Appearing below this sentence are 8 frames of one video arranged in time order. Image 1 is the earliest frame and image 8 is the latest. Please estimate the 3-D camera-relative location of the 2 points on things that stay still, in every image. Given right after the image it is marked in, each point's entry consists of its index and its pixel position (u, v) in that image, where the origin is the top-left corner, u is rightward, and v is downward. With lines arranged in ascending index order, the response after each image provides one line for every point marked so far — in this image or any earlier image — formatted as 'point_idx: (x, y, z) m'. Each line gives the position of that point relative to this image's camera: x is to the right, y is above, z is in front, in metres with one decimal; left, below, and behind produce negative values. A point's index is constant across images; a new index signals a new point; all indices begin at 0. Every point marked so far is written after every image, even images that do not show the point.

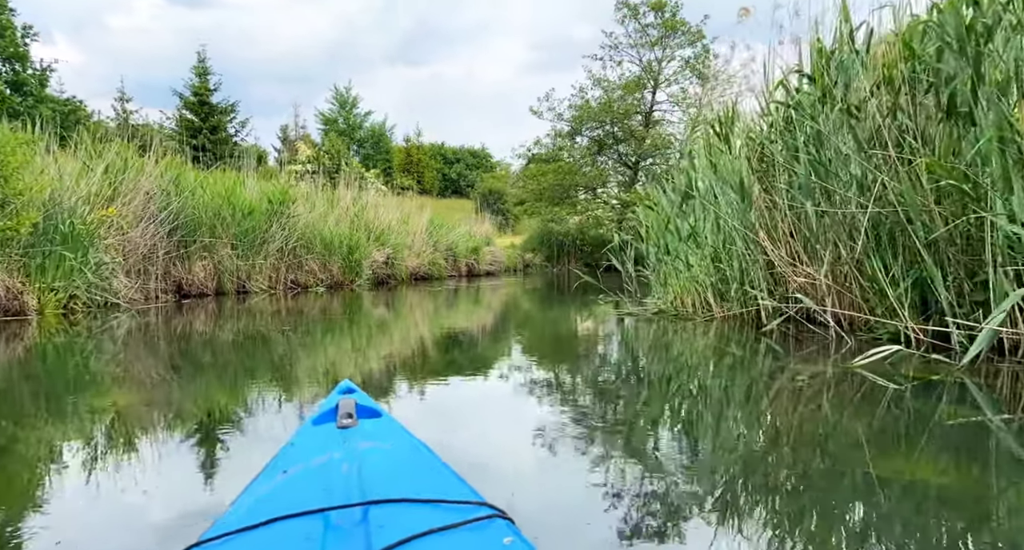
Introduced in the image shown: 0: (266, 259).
0: (-2.4, +0.2, +8.4) m
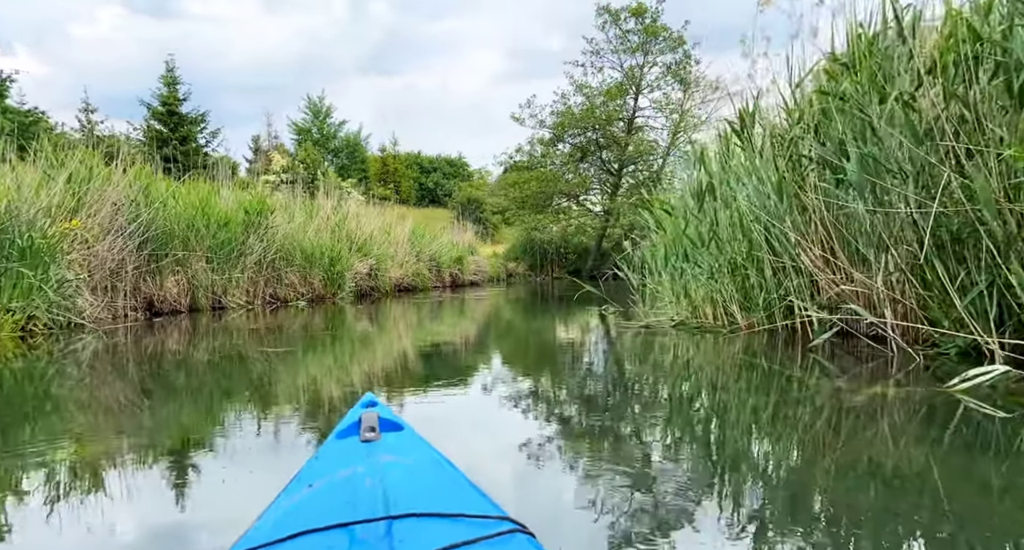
0: (-2.6, 0.0, +8.1) m
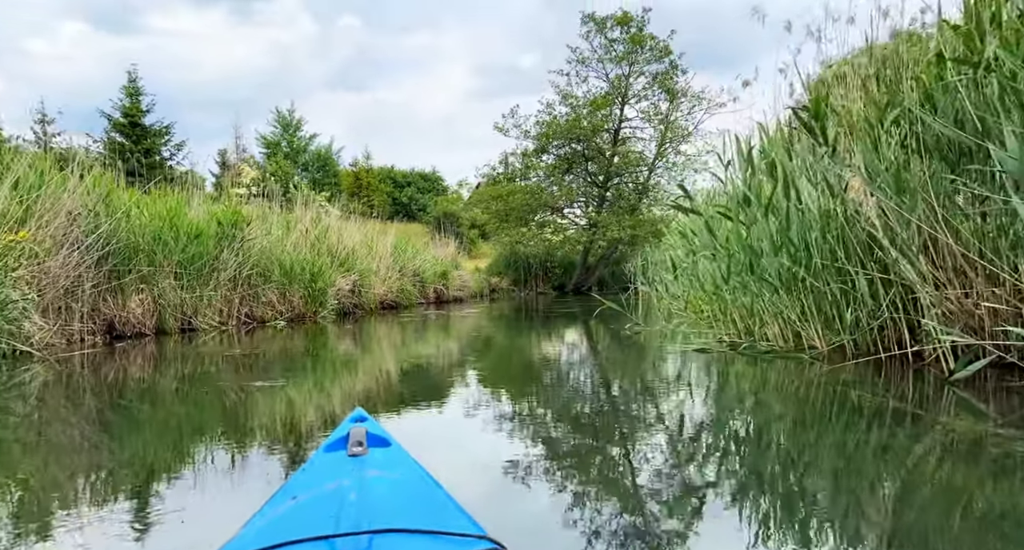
0: (-2.7, -0.1, +7.6) m
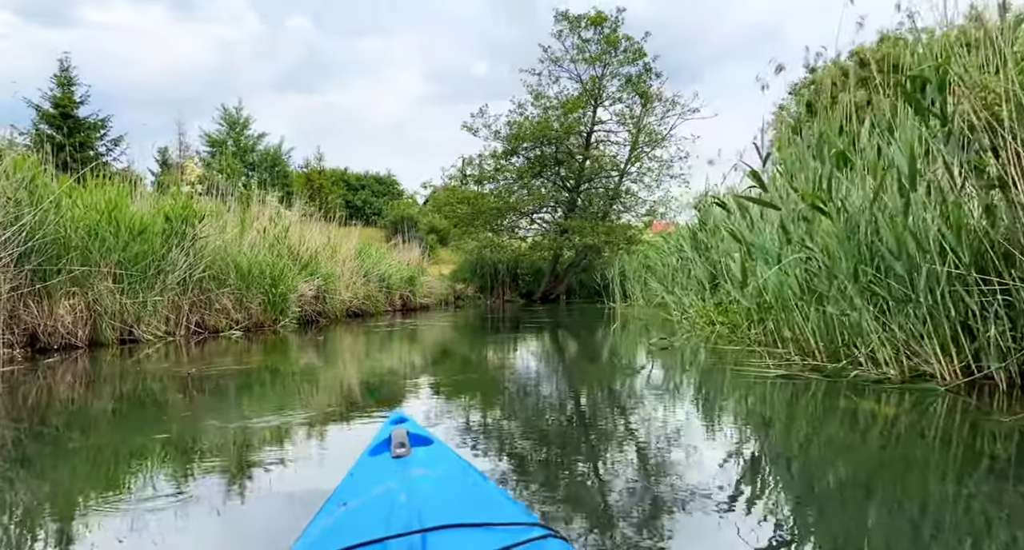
0: (-3.0, -0.2, +7.0) m
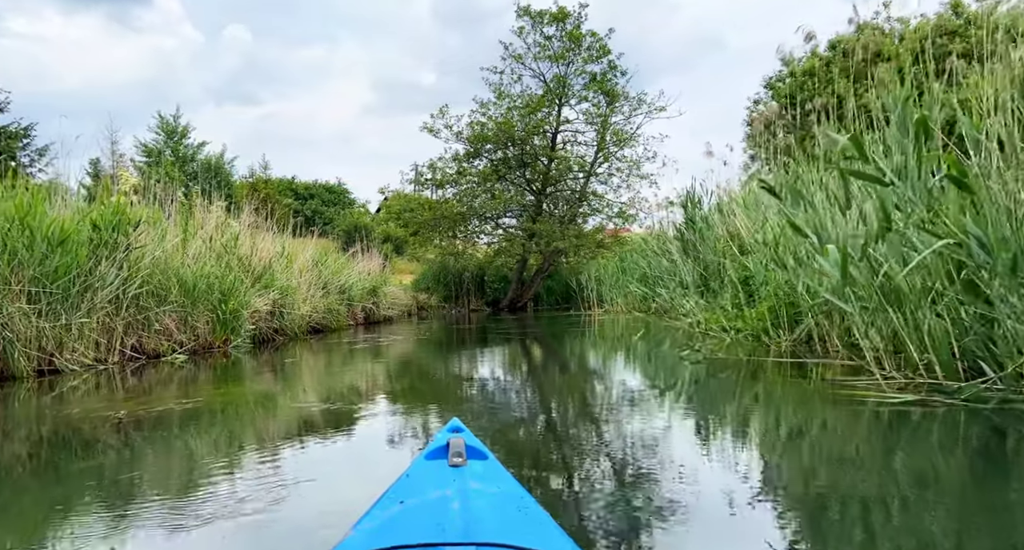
0: (-3.2, -0.3, +6.3) m
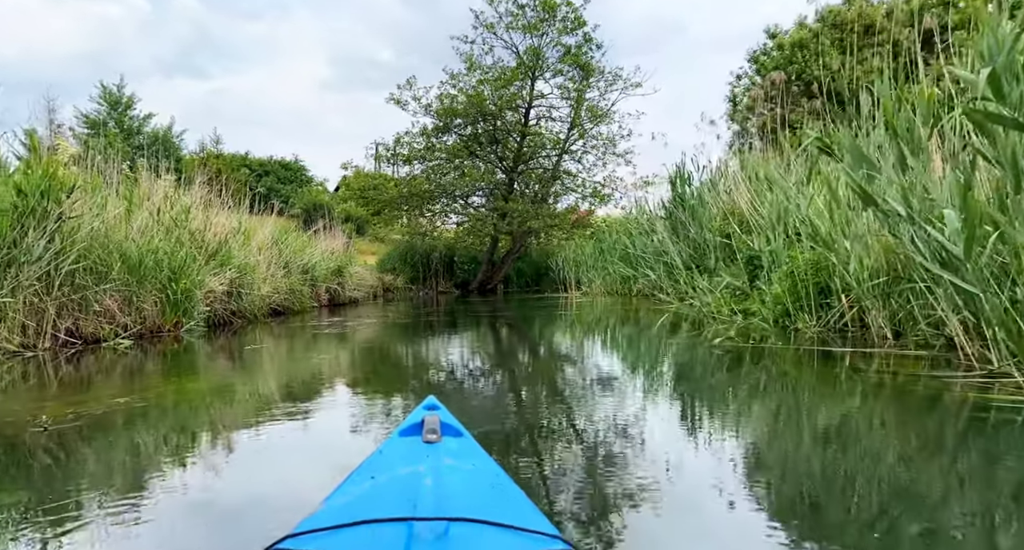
0: (-3.4, -0.1, +5.8) m
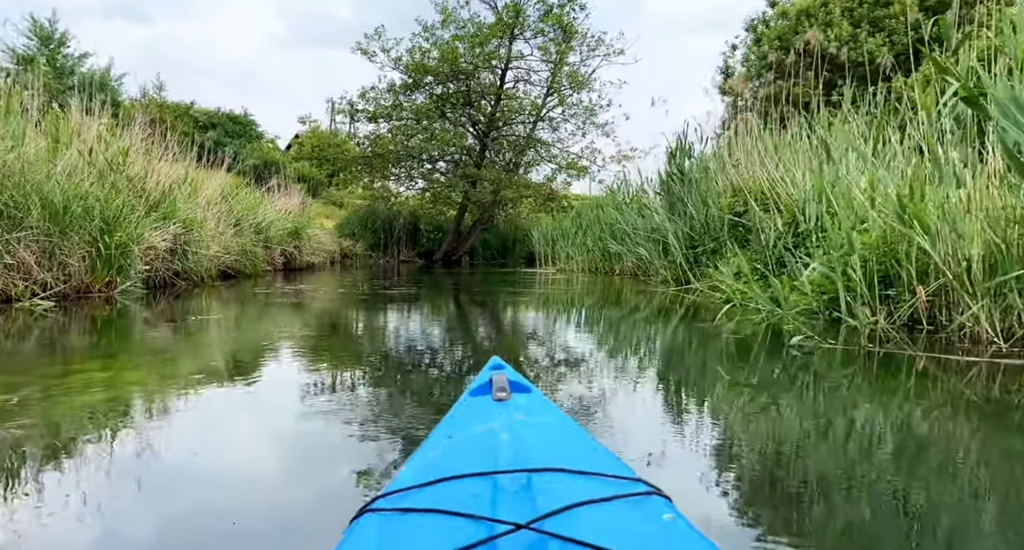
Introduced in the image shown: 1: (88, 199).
0: (-3.5, +0.2, +5.2) m
1: (-3.2, +0.5, +6.3) m
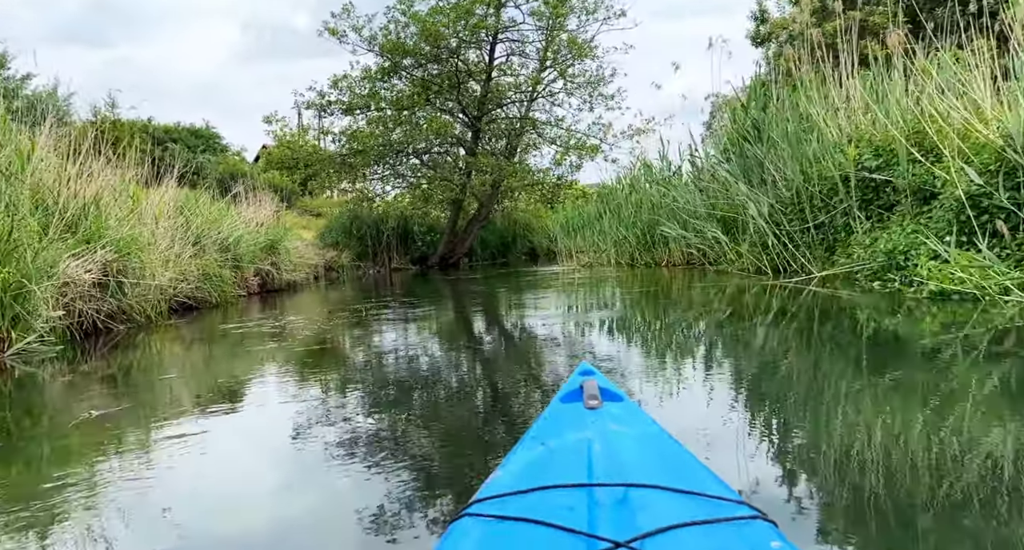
0: (-3.4, -0.1, +4.2) m
1: (-3.1, +0.2, +5.3) m
